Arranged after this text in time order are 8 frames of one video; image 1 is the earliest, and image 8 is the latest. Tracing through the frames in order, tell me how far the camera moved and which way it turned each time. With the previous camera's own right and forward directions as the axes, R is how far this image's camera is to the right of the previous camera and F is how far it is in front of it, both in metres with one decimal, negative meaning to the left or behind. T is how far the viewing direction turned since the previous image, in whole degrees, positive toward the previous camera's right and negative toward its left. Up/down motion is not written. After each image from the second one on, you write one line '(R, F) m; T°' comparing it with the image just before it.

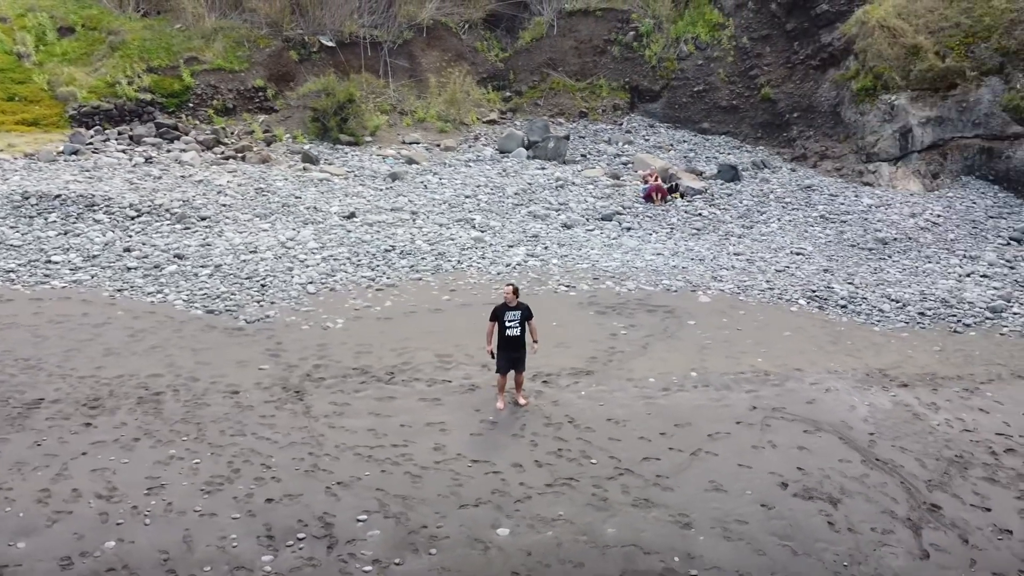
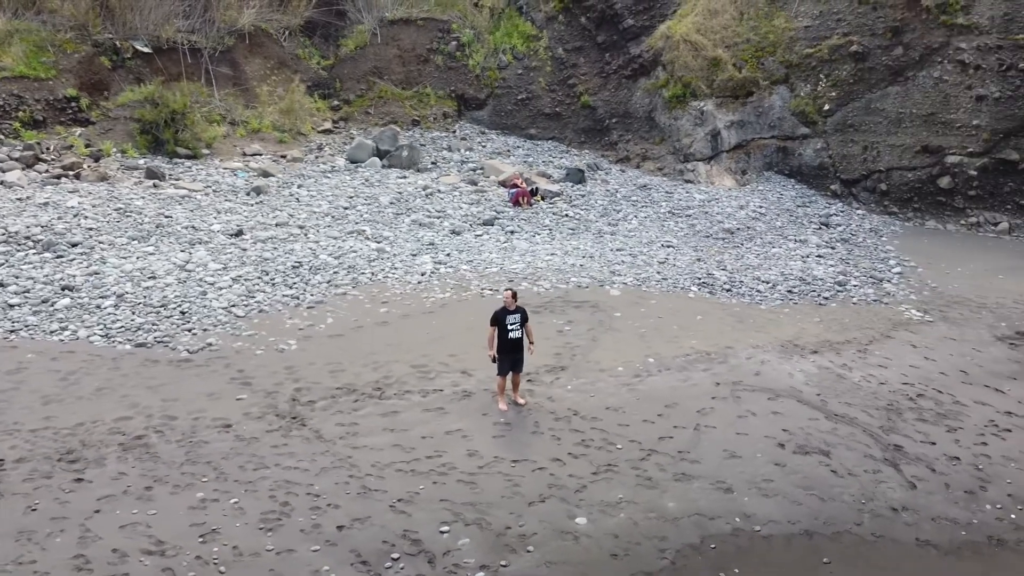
(-2.4, +0.1) m; +17°
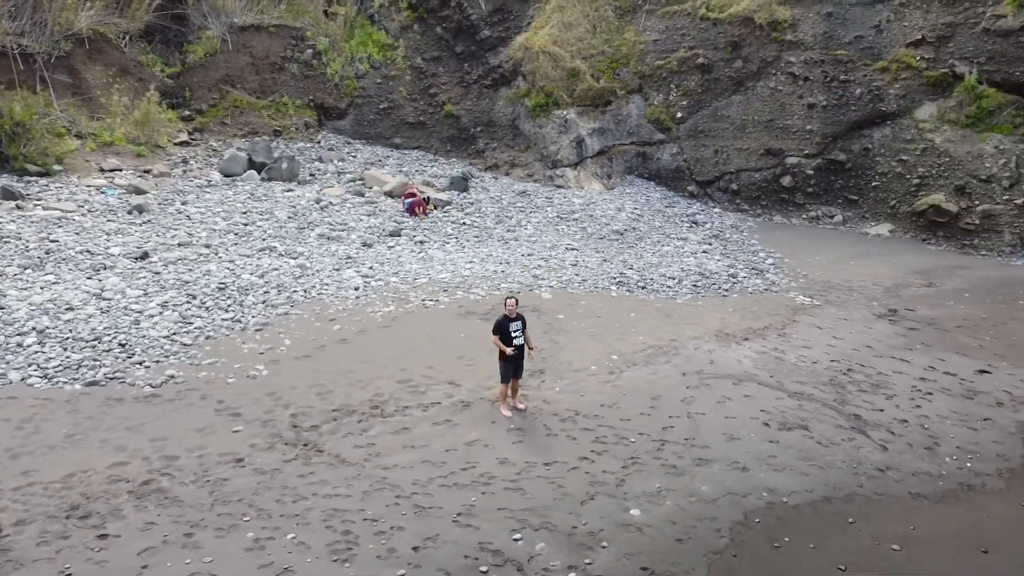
(-2.0, +0.1) m; +14°
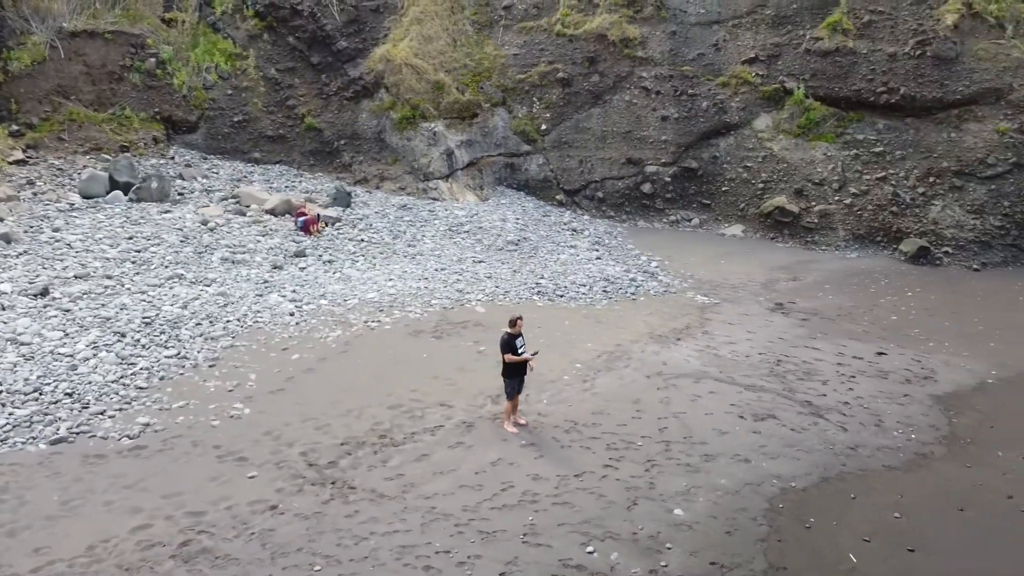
(-2.0, +0.2) m; +14°
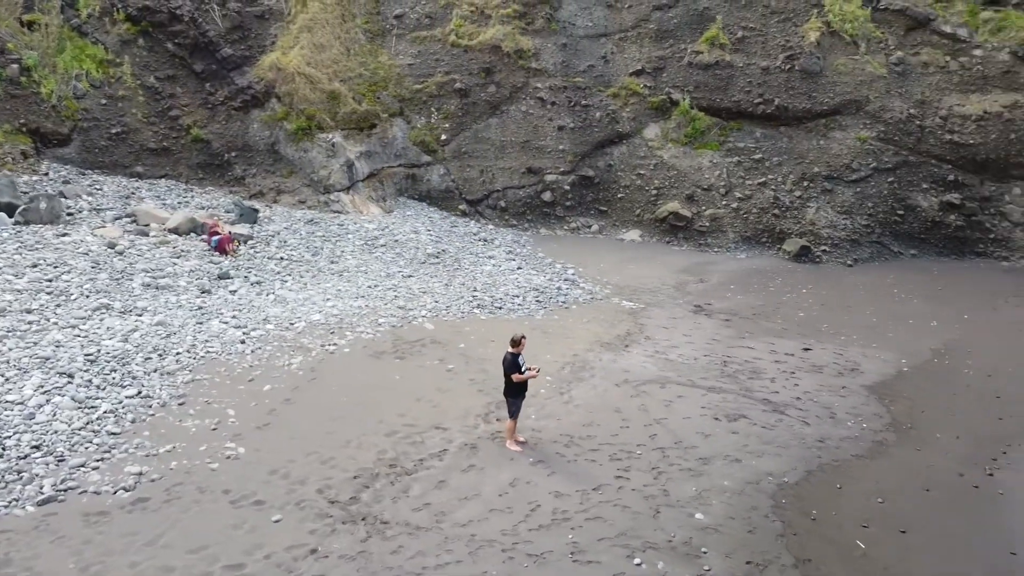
(-1.5, +0.1) m; +11°
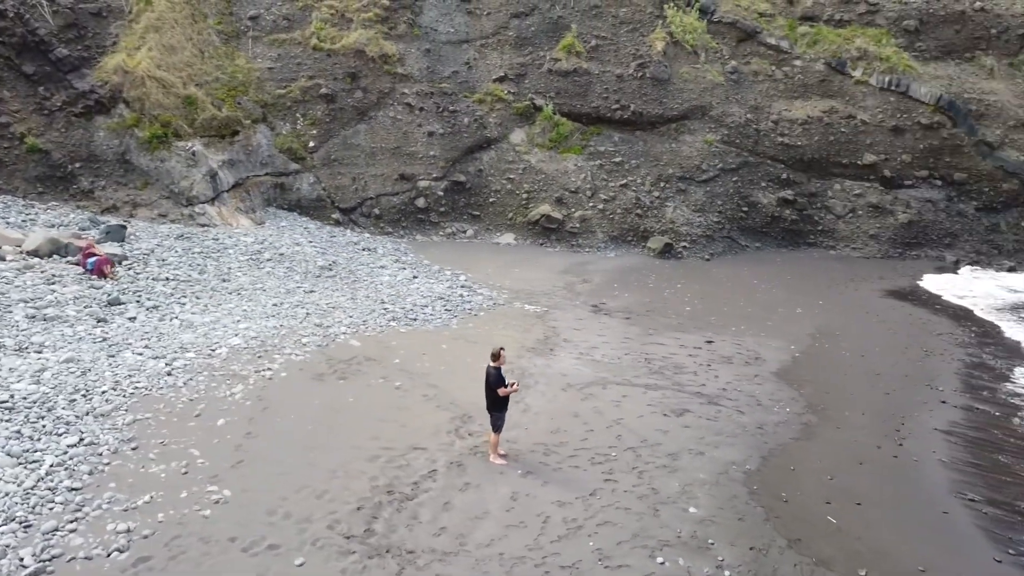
(-1.6, +0.2) m; +13°
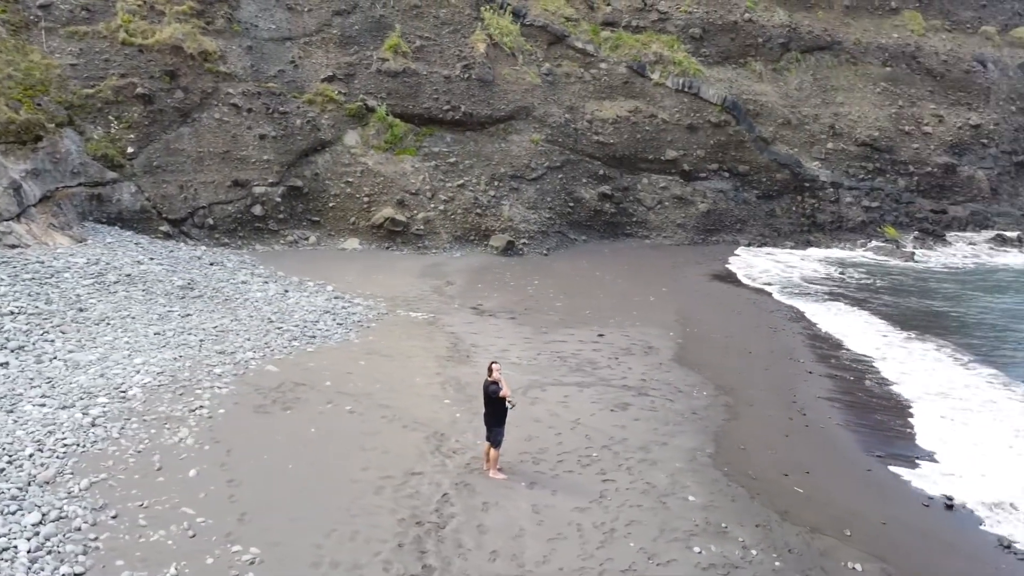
(-2.3, +0.4) m; +17°
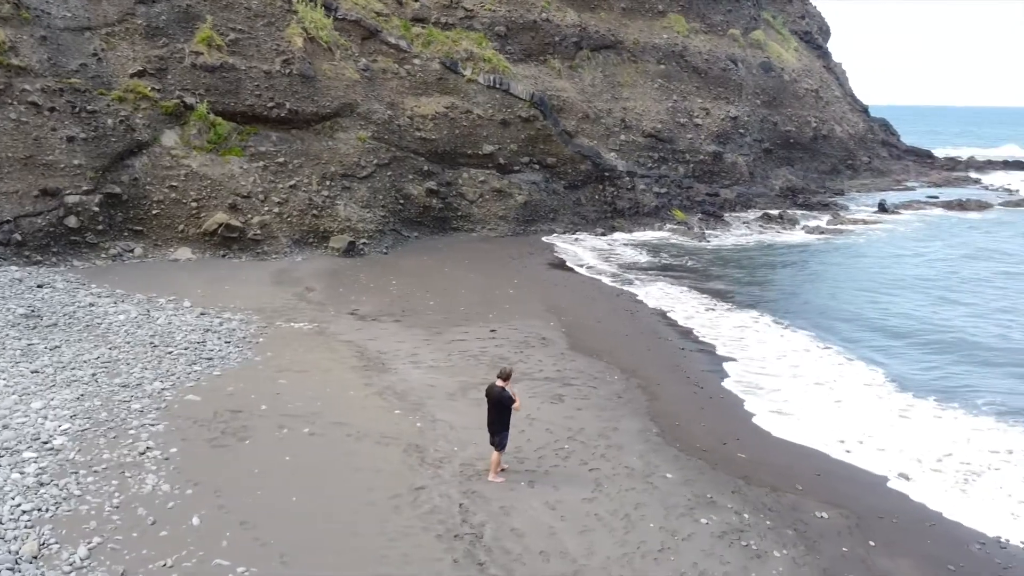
(-2.3, +0.2) m; +17°
